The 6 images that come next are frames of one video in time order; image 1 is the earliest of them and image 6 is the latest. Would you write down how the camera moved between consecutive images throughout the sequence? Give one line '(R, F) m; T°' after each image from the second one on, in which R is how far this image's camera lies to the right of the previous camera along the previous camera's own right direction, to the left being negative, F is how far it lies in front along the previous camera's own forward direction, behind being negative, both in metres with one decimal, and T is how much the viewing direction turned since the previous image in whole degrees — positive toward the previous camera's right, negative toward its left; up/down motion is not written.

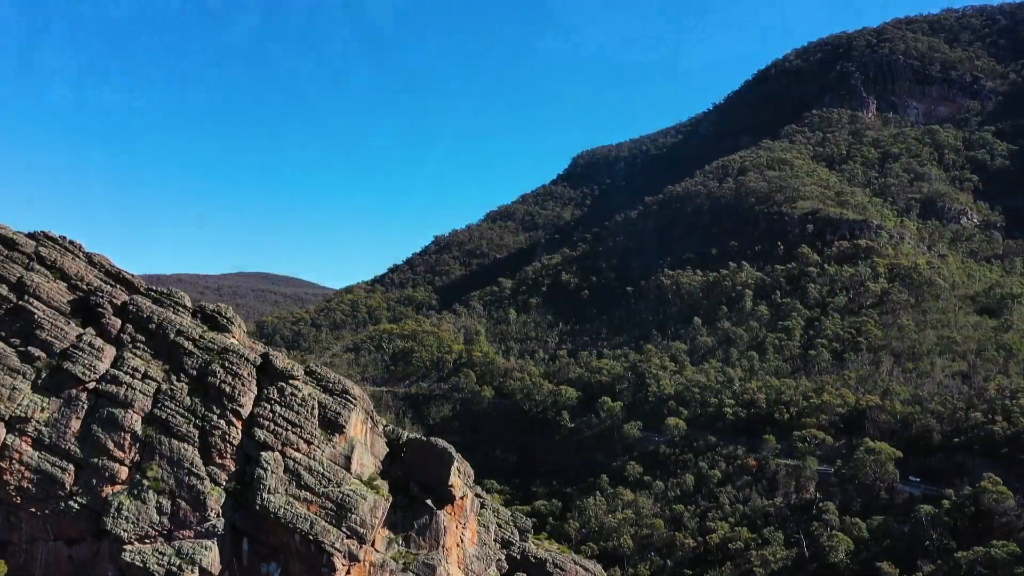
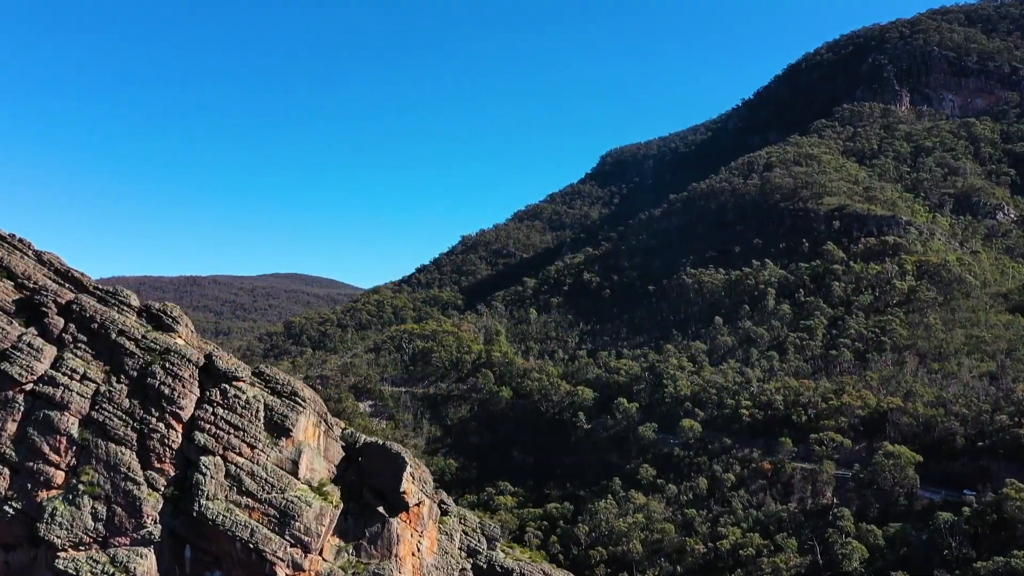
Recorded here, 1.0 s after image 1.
(+1.0, +0.5) m; -2°
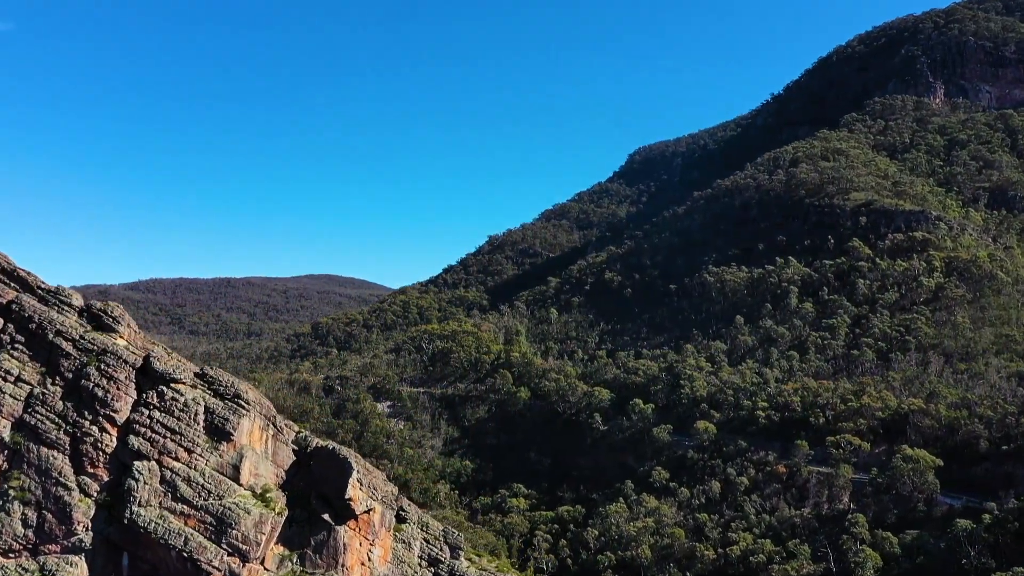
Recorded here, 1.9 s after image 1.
(+1.0, +0.5) m; -2°
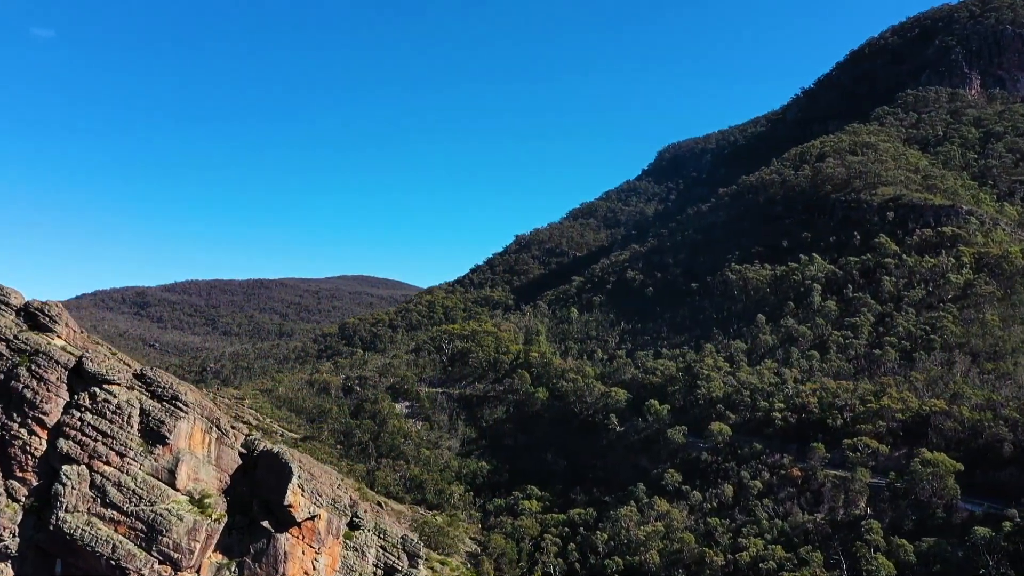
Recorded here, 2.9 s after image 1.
(+1.0, +0.5) m; -2°
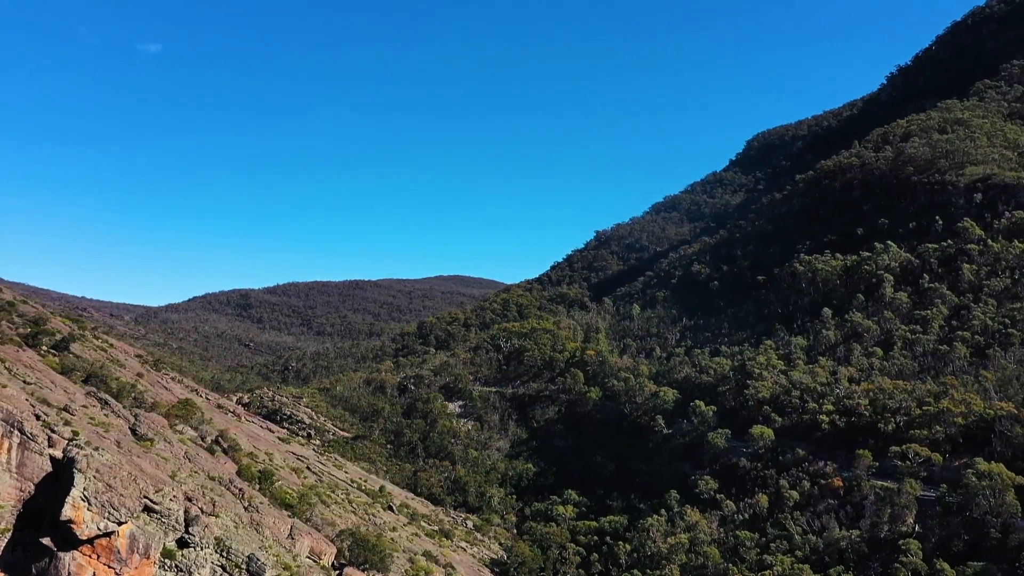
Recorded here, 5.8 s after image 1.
(+3.0, +1.5) m; -7°
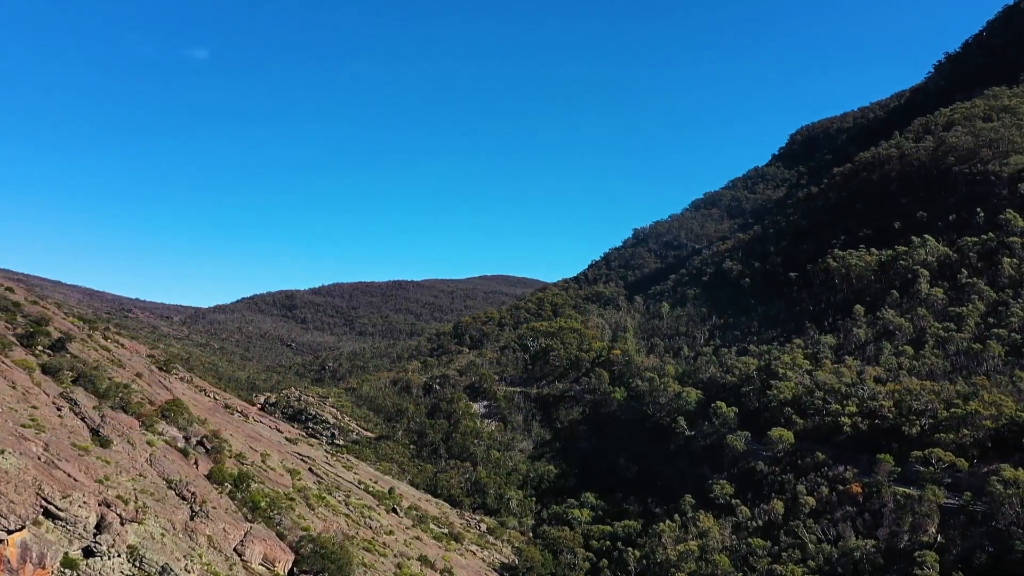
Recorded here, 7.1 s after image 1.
(+1.5, +0.6) m; -3°
